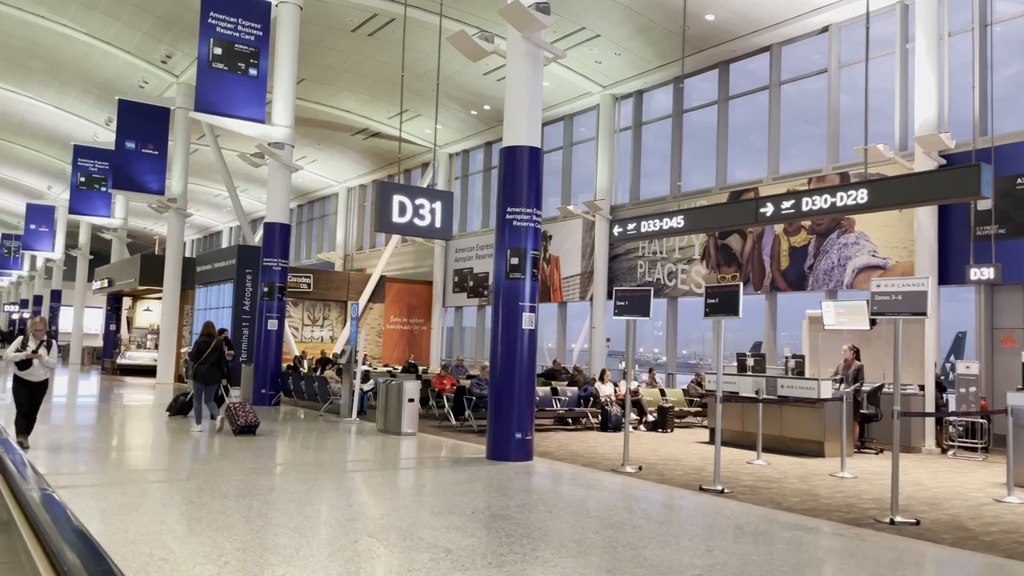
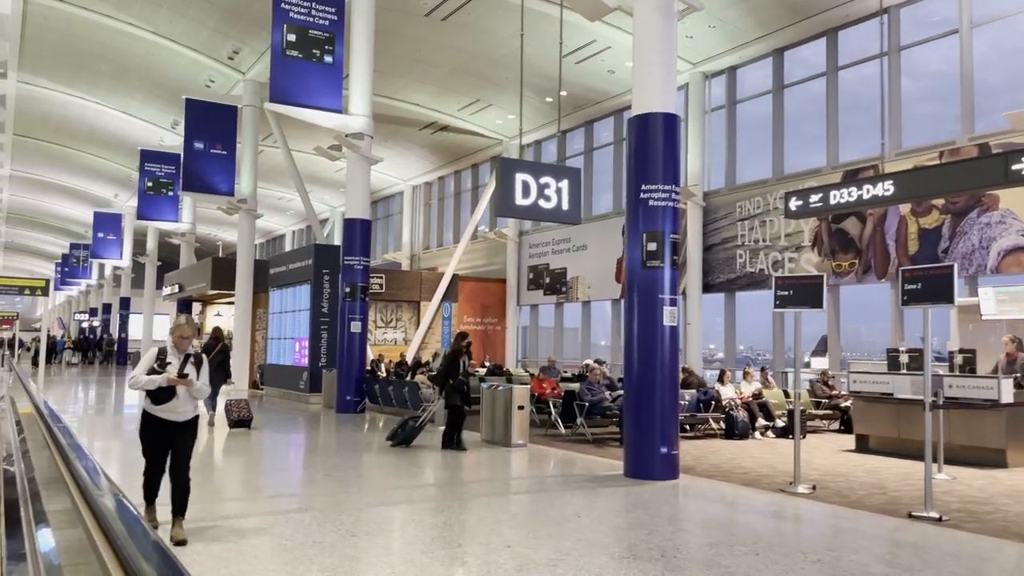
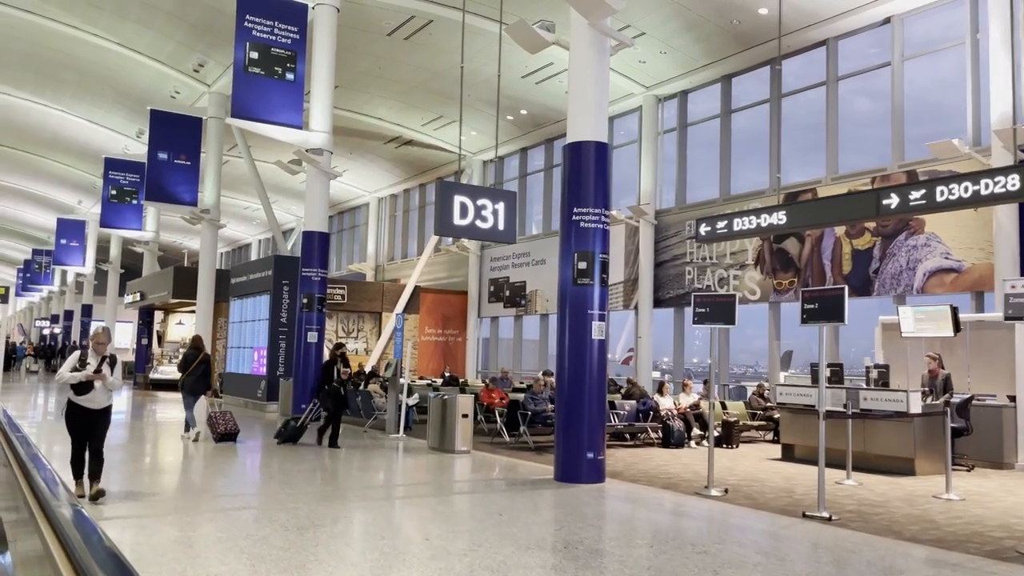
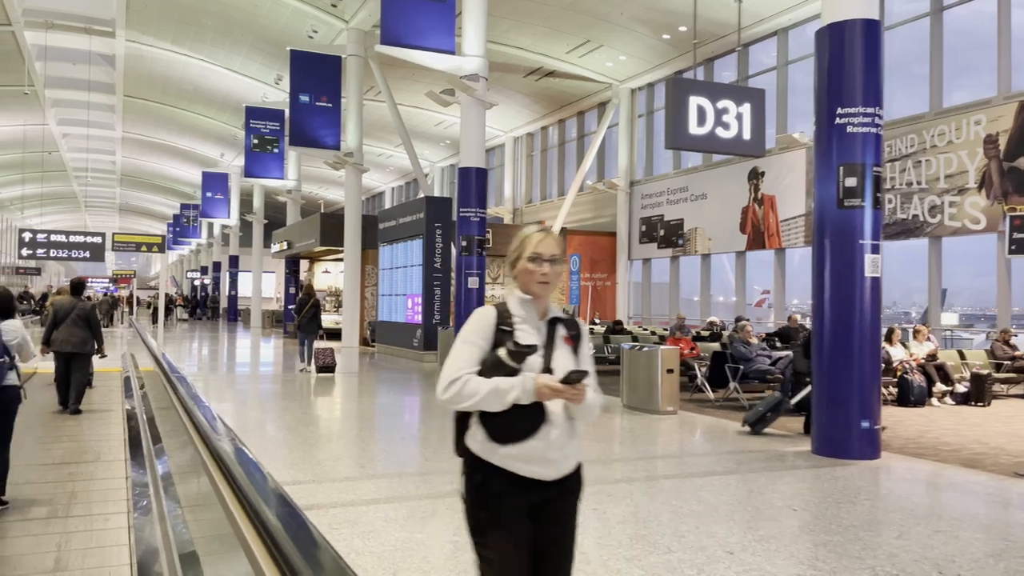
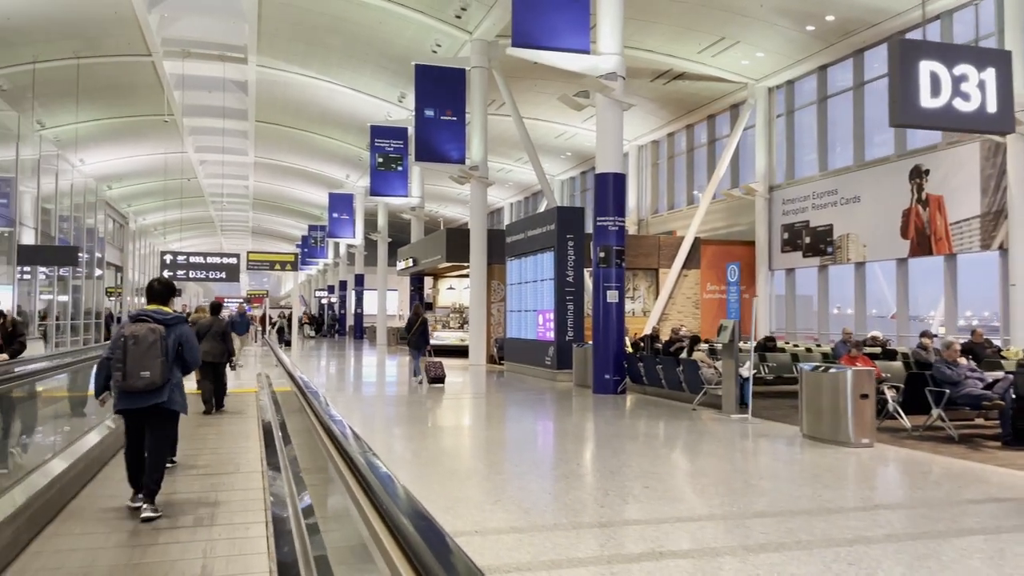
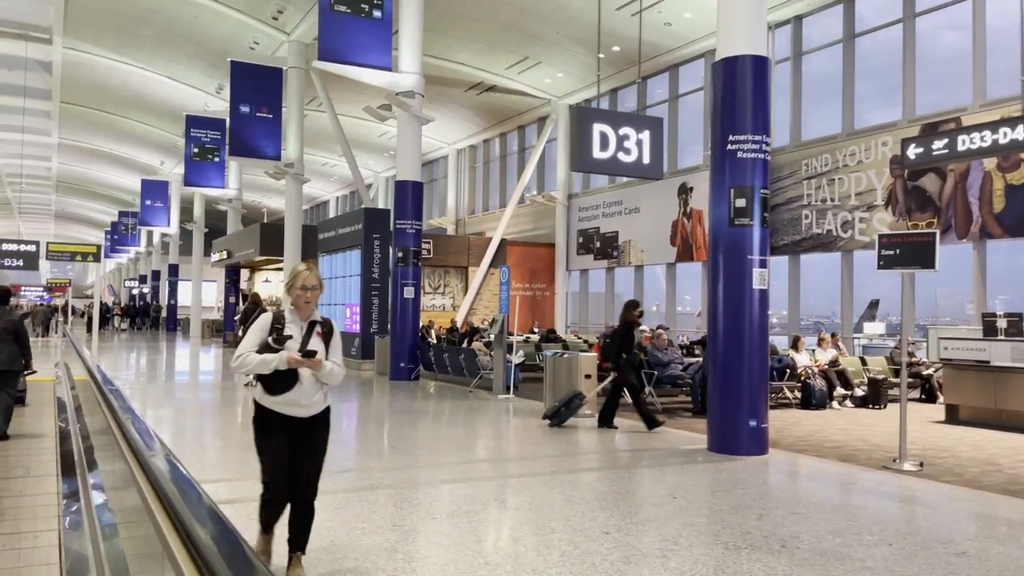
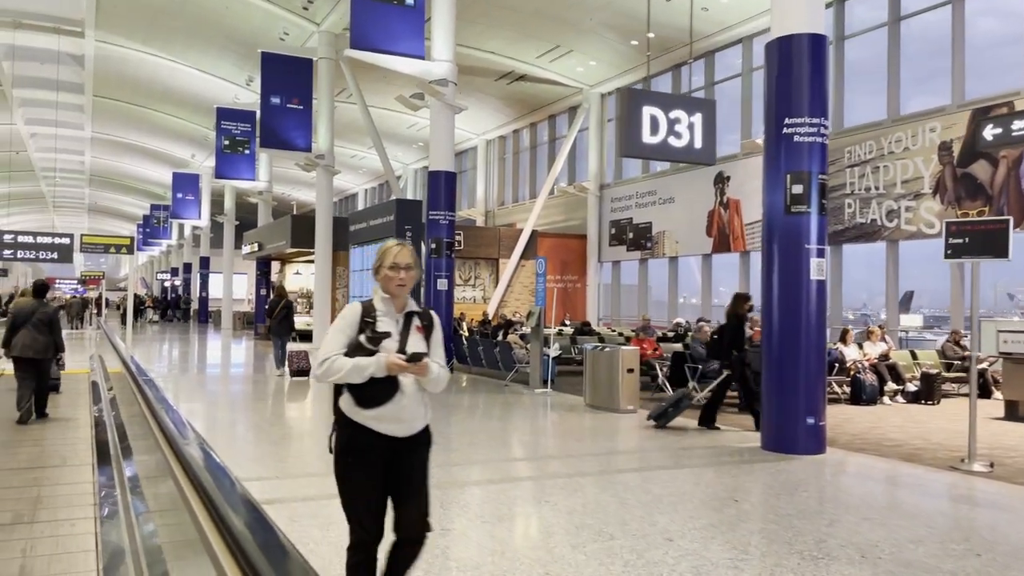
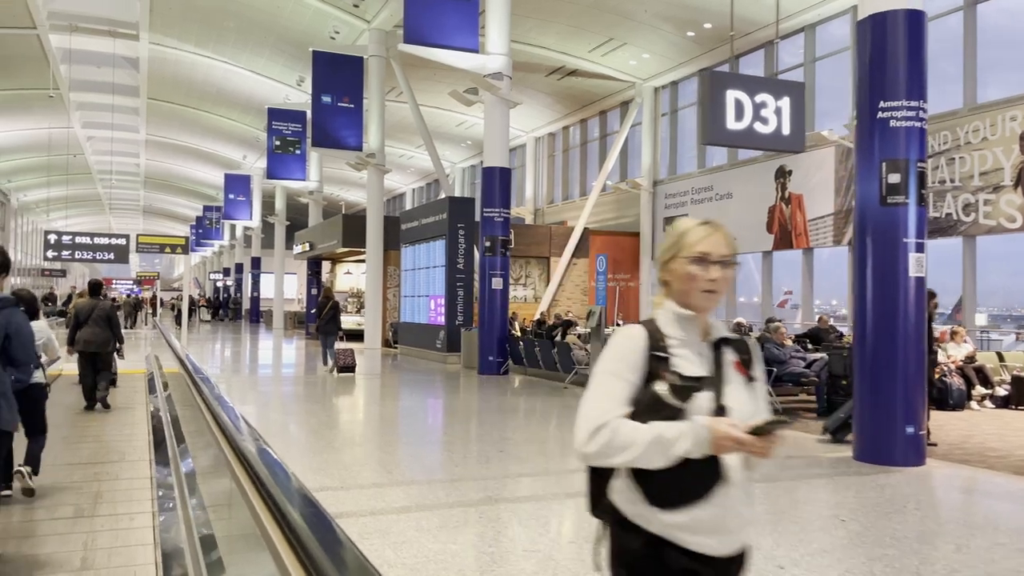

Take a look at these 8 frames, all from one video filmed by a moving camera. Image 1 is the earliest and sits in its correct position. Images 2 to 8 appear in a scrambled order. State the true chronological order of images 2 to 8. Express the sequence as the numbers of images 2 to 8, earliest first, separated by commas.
3, 2, 6, 7, 4, 8, 5
